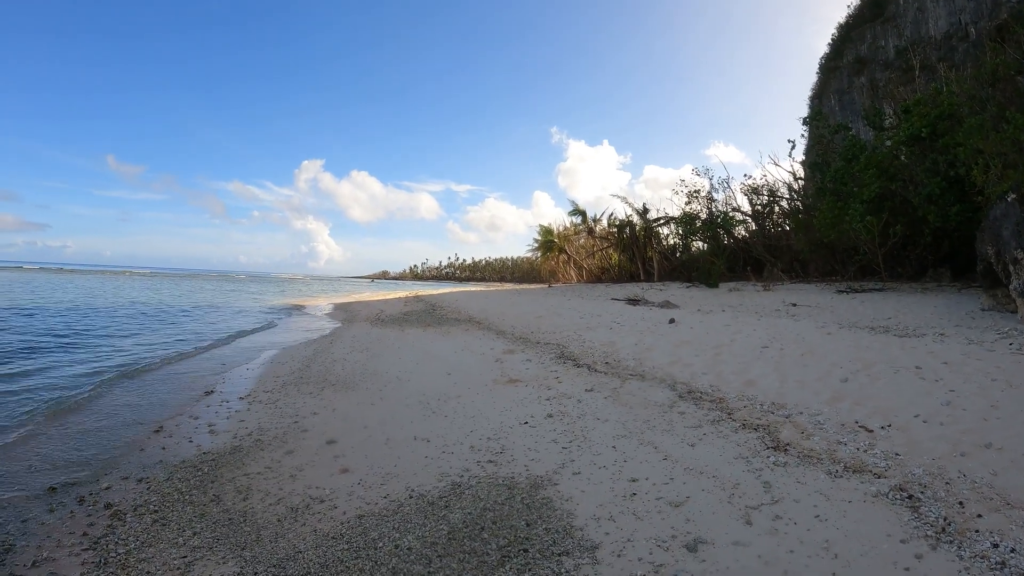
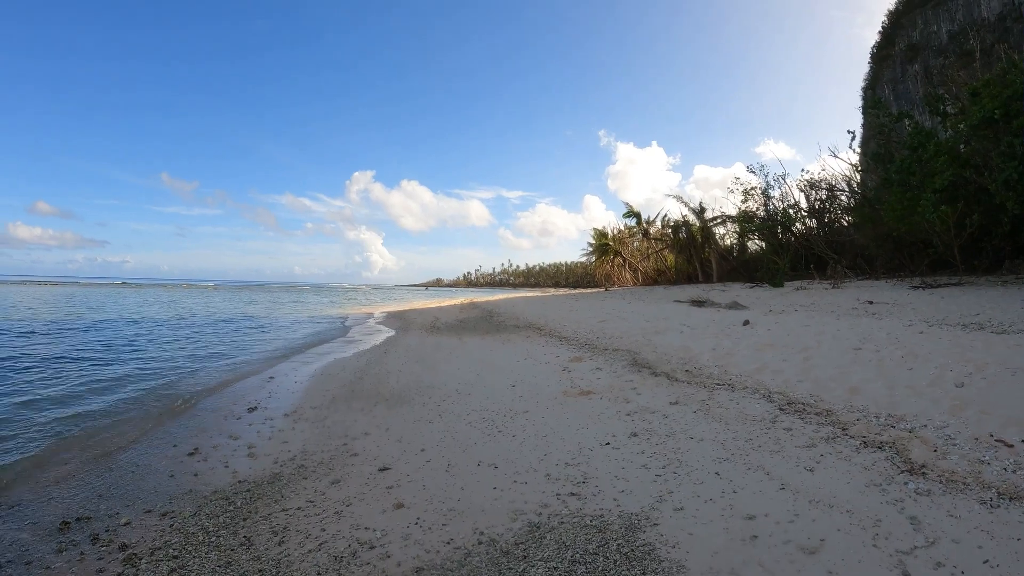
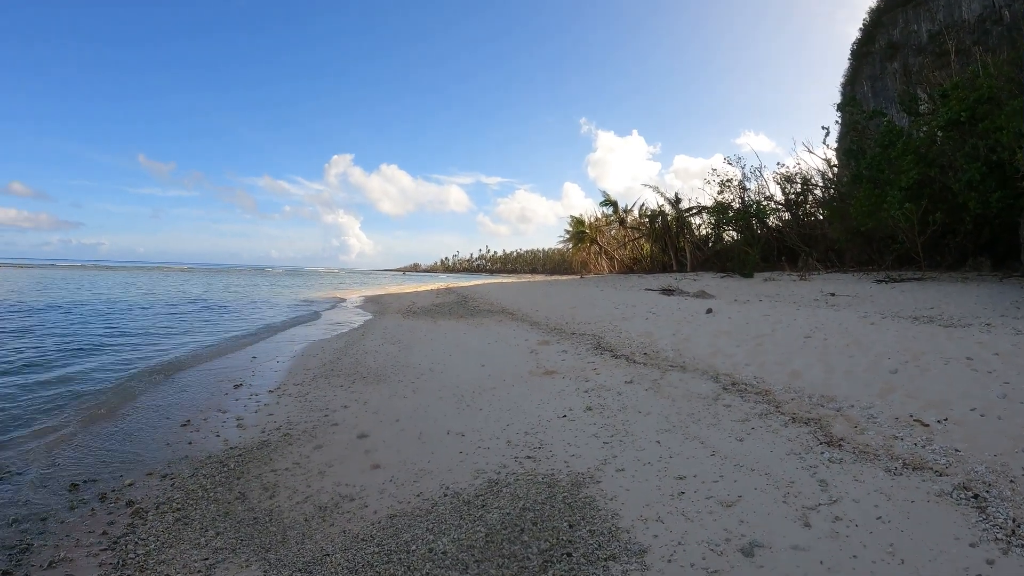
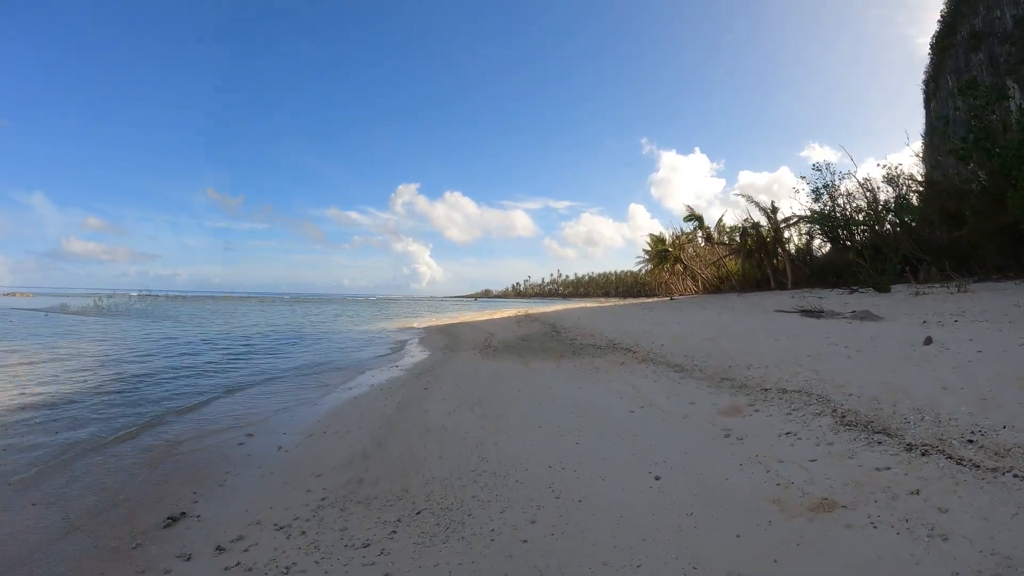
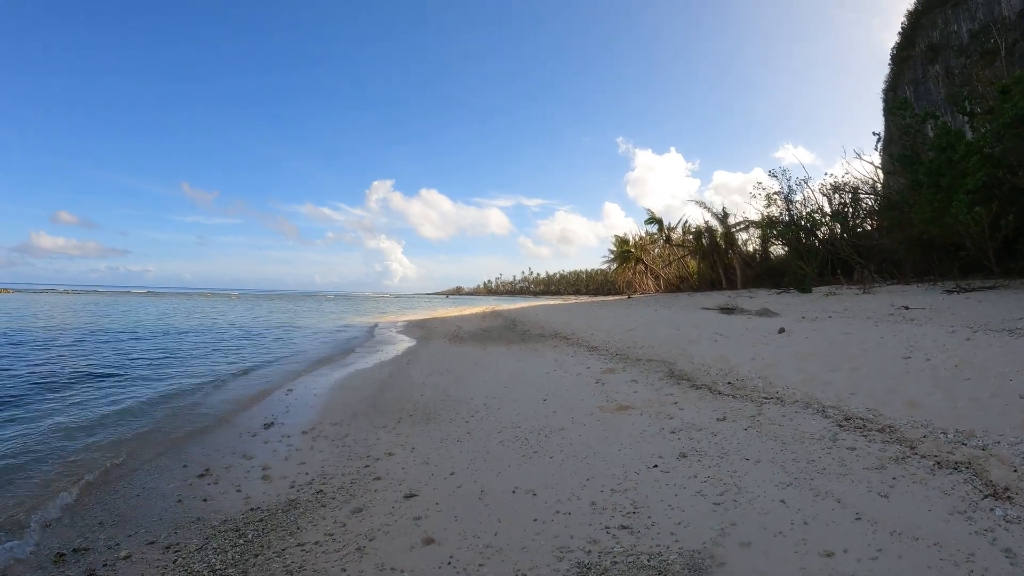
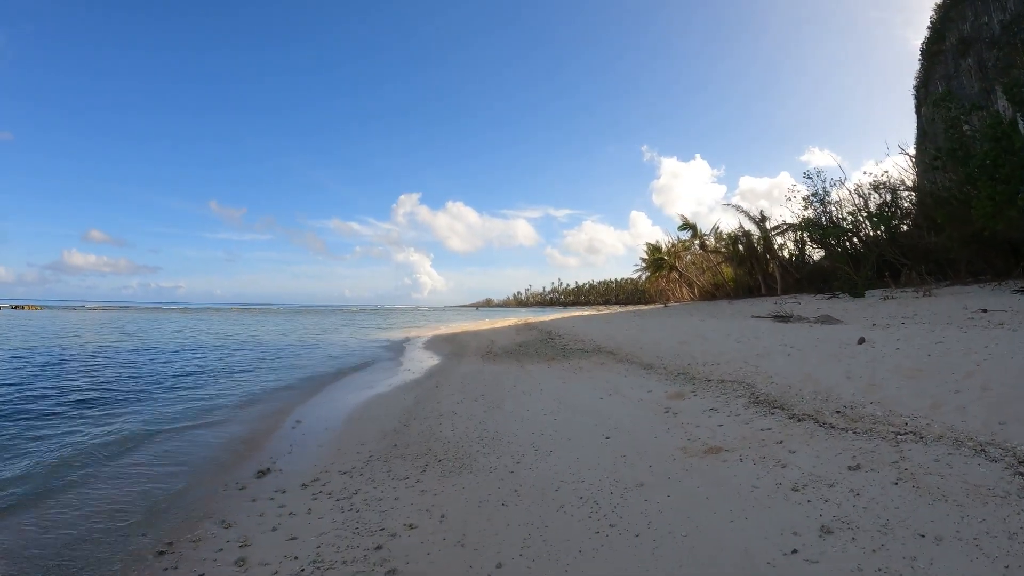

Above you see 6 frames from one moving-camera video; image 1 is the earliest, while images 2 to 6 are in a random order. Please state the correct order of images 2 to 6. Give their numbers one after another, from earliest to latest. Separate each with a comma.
3, 2, 5, 6, 4
